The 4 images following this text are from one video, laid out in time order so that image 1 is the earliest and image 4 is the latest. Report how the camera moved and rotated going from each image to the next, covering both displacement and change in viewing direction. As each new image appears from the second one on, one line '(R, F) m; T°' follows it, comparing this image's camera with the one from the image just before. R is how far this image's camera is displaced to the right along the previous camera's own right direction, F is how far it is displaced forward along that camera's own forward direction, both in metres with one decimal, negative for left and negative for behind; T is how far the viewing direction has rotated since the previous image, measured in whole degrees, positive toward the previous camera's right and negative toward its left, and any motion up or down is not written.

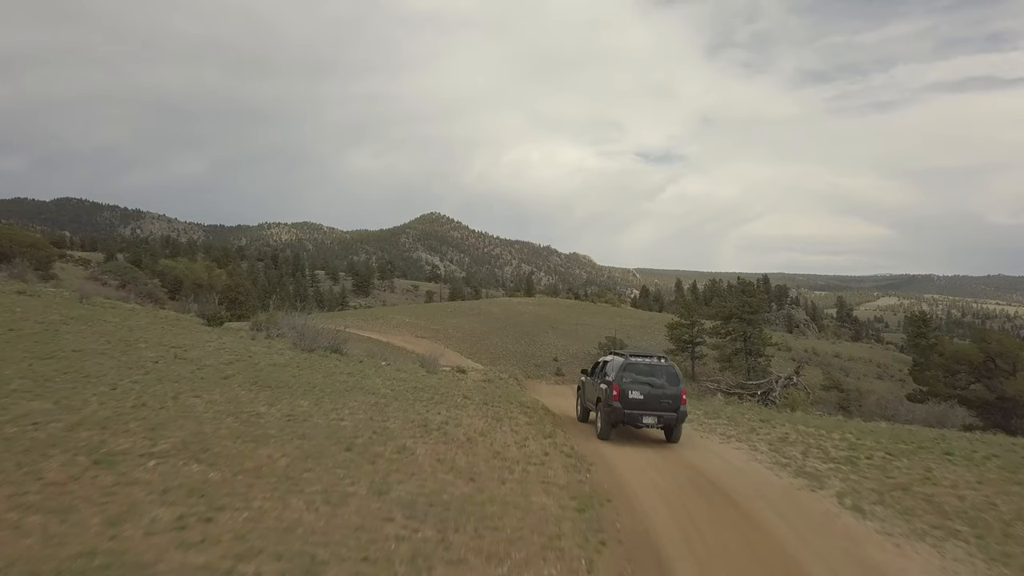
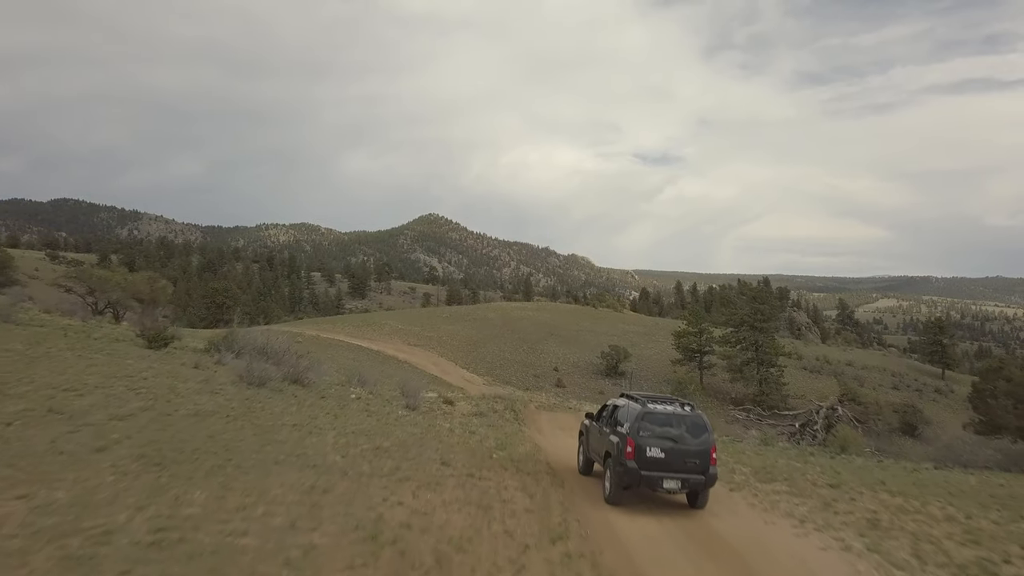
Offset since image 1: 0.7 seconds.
(0.0, +2.6) m; 0°
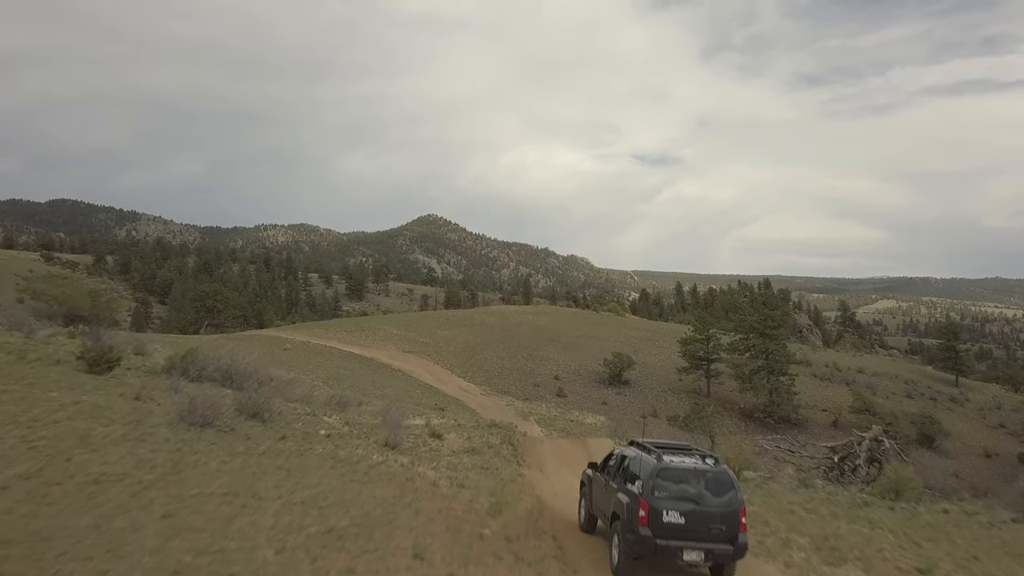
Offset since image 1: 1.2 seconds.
(0.0, +2.0) m; 0°
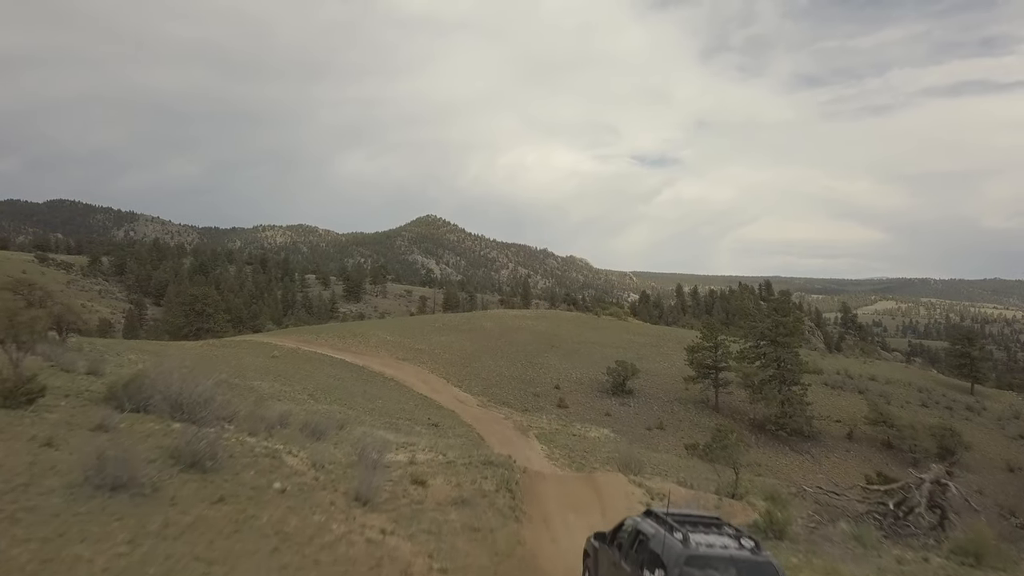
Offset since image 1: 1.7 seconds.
(0.0, +2.1) m; 0°
